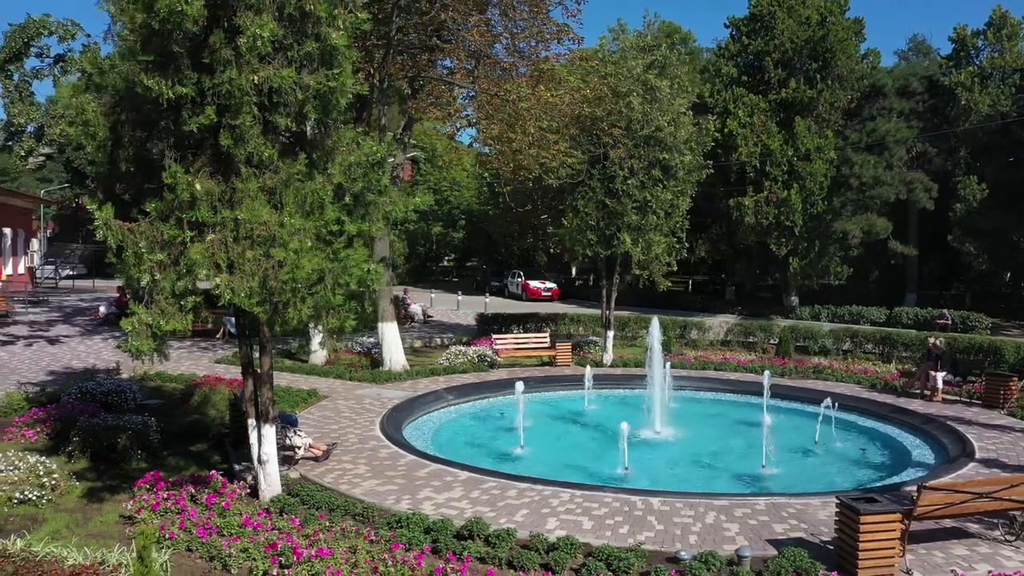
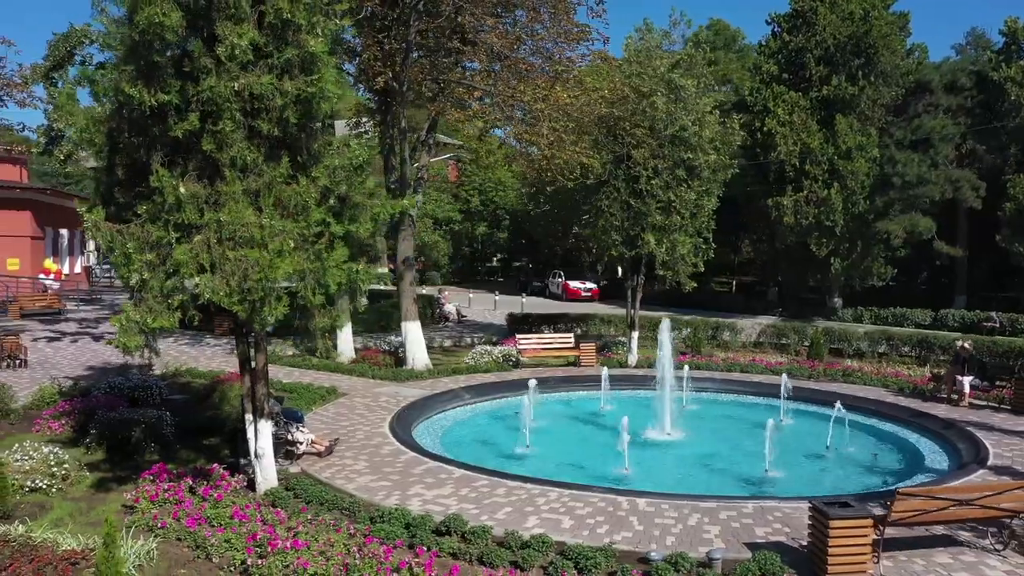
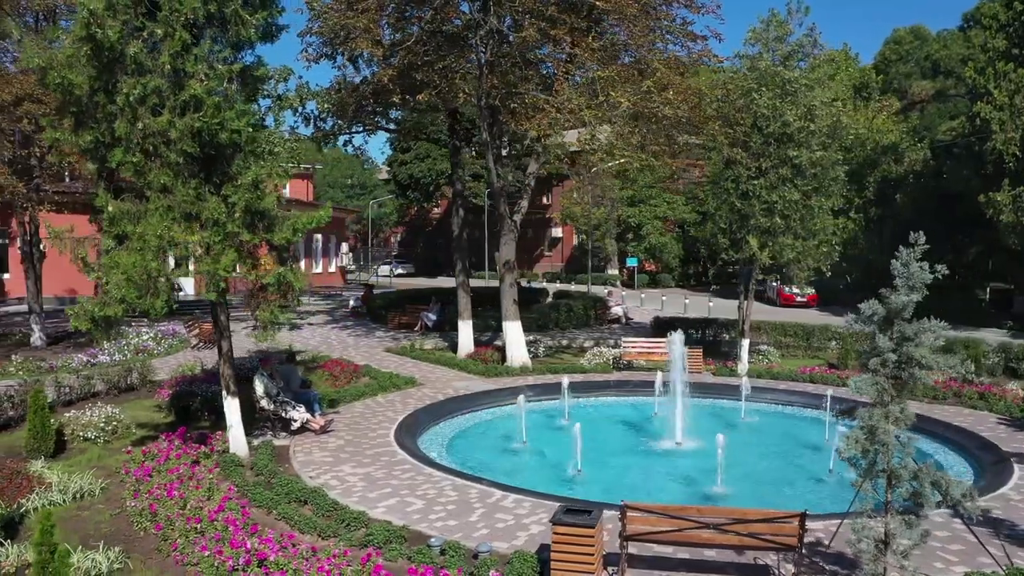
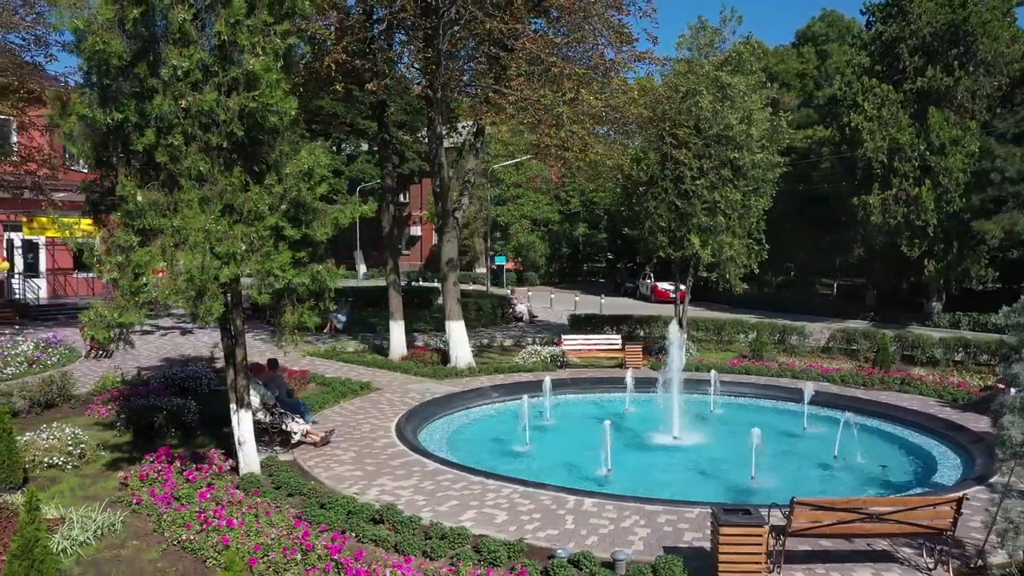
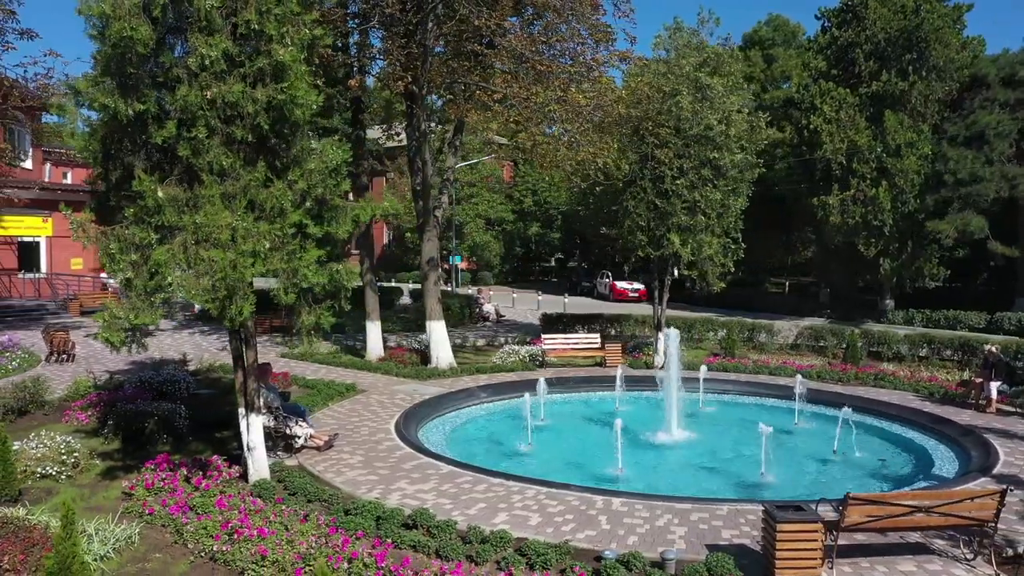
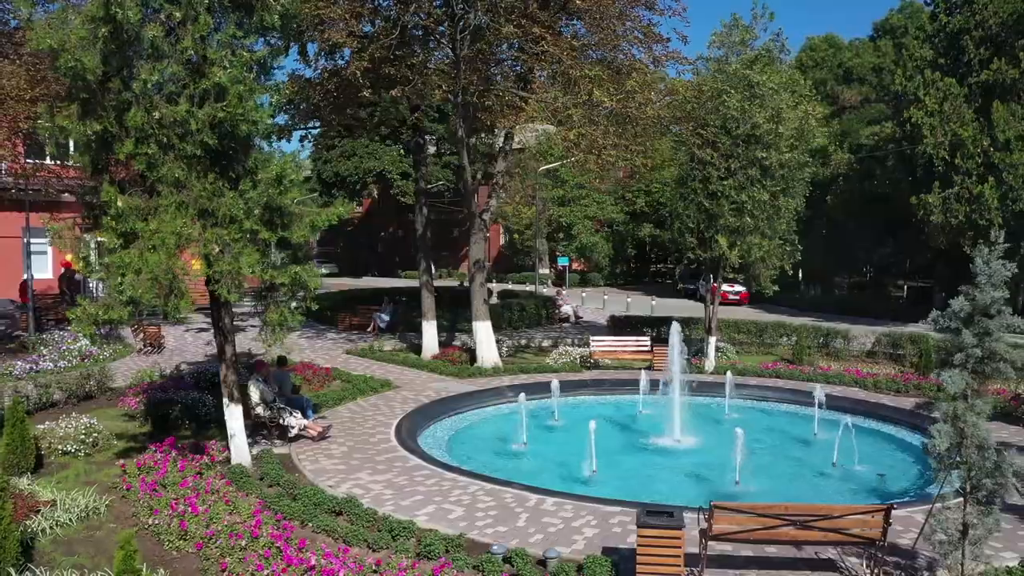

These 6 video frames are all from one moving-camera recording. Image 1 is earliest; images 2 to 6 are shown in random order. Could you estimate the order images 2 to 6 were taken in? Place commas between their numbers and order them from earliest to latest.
2, 5, 4, 6, 3
